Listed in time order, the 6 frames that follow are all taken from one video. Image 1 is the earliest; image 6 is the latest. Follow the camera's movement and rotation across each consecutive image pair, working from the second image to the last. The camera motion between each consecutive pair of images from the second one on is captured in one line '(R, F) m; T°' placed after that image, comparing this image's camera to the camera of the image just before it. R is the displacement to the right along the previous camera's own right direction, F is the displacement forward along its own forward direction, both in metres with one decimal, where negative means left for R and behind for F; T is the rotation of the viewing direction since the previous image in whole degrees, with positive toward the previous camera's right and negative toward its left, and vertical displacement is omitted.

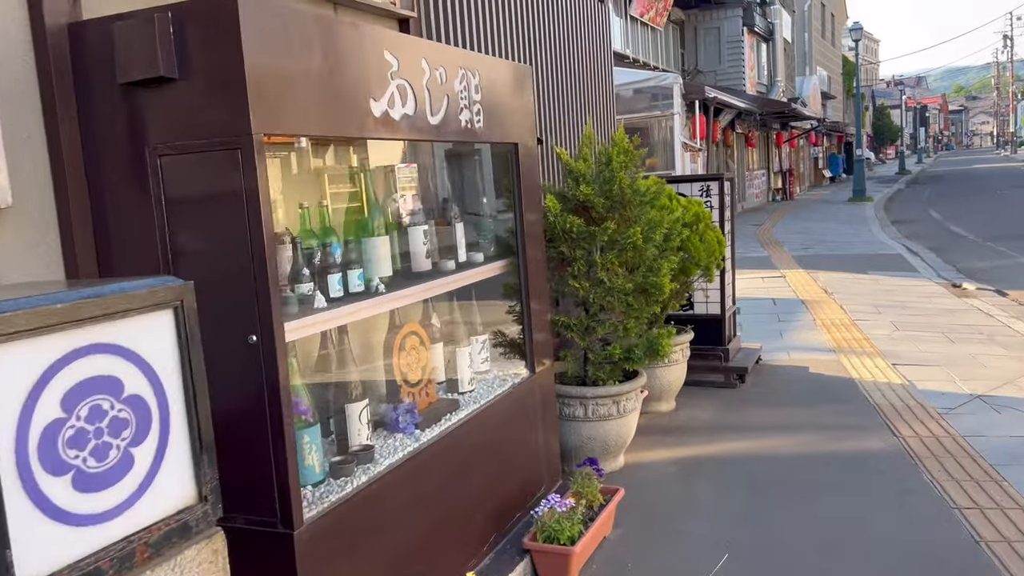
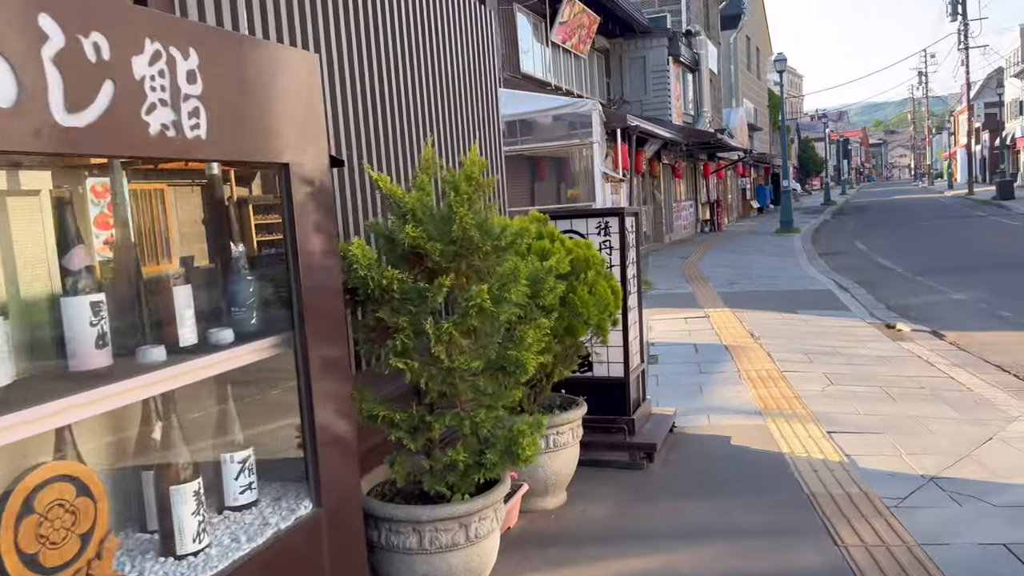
(+0.4, +1.0) m; +4°
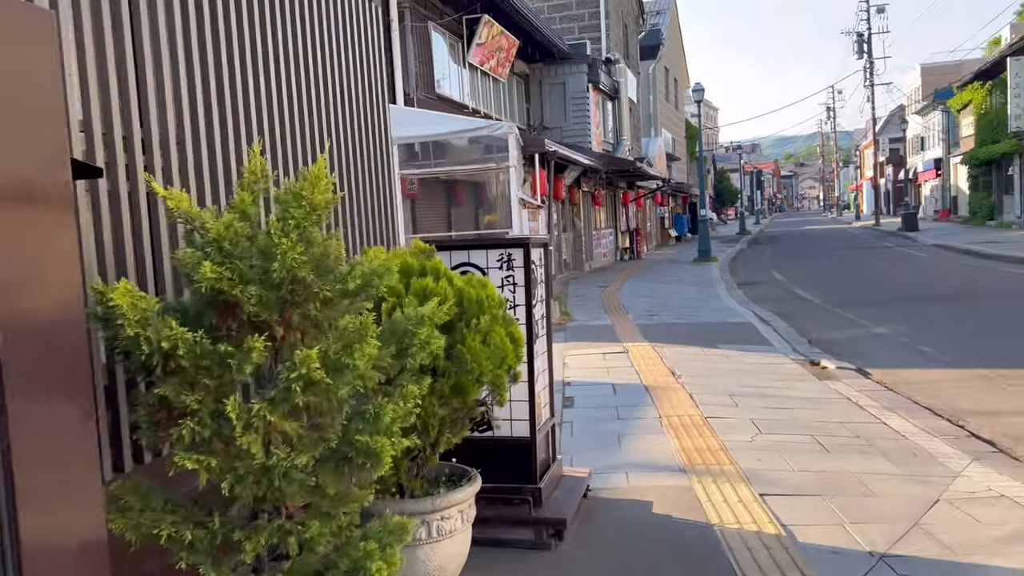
(+0.2, +0.7) m; +5°
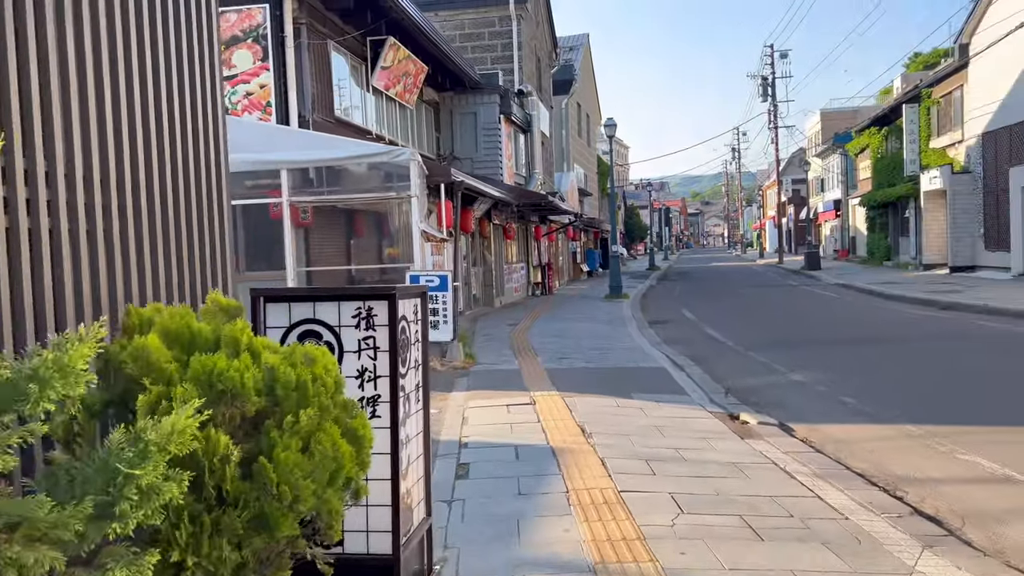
(+0.2, +0.9) m; +6°
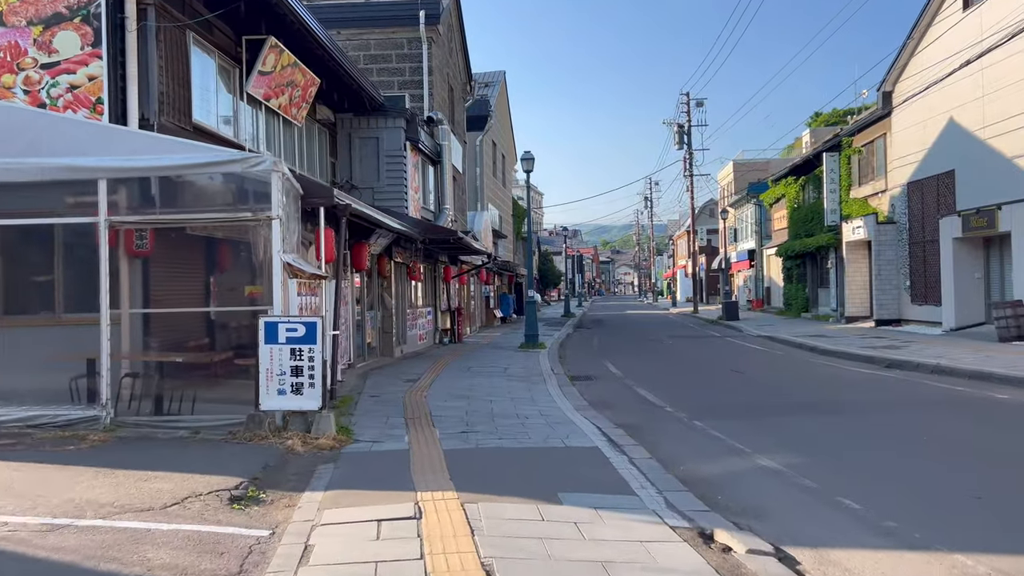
(+0.2, +2.5) m; +6°
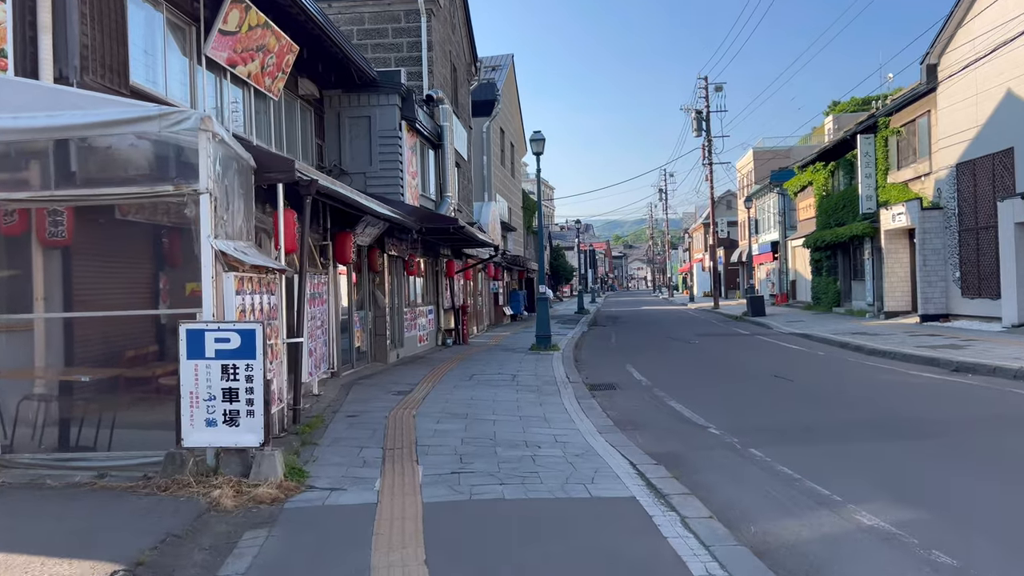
(+0.1, +2.1) m; -1°
